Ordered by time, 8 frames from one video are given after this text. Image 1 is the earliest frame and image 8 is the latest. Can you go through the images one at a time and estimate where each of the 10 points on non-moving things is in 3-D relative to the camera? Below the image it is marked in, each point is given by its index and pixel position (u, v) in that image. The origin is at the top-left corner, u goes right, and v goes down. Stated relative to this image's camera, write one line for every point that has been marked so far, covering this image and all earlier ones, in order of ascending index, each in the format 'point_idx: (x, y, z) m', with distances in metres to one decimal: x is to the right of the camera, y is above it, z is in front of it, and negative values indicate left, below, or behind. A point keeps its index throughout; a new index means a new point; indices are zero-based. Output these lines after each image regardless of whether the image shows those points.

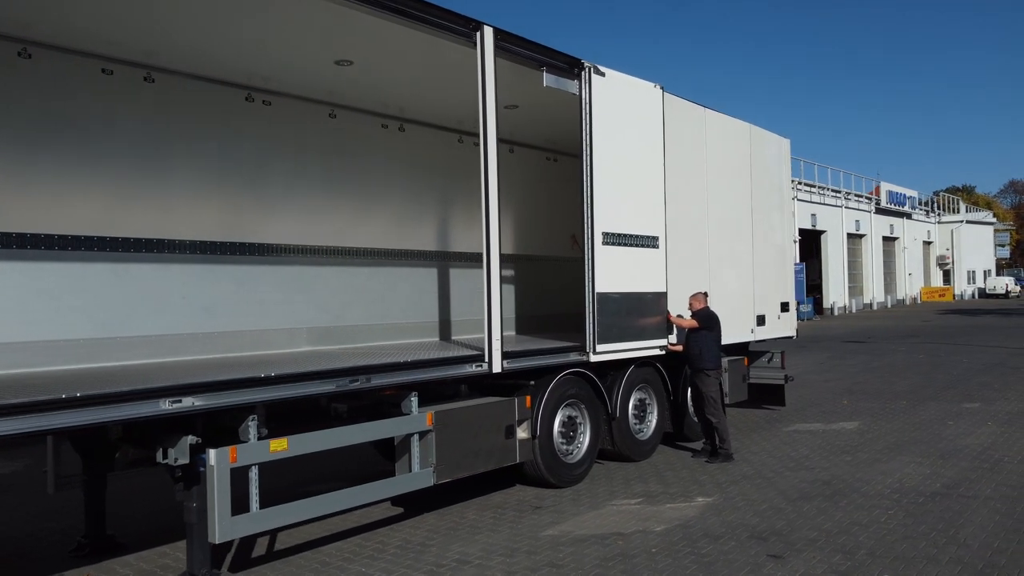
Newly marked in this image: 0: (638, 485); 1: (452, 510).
0: (+1.6, -2.5, +7.0) m
1: (-0.7, -2.6, +6.4) m
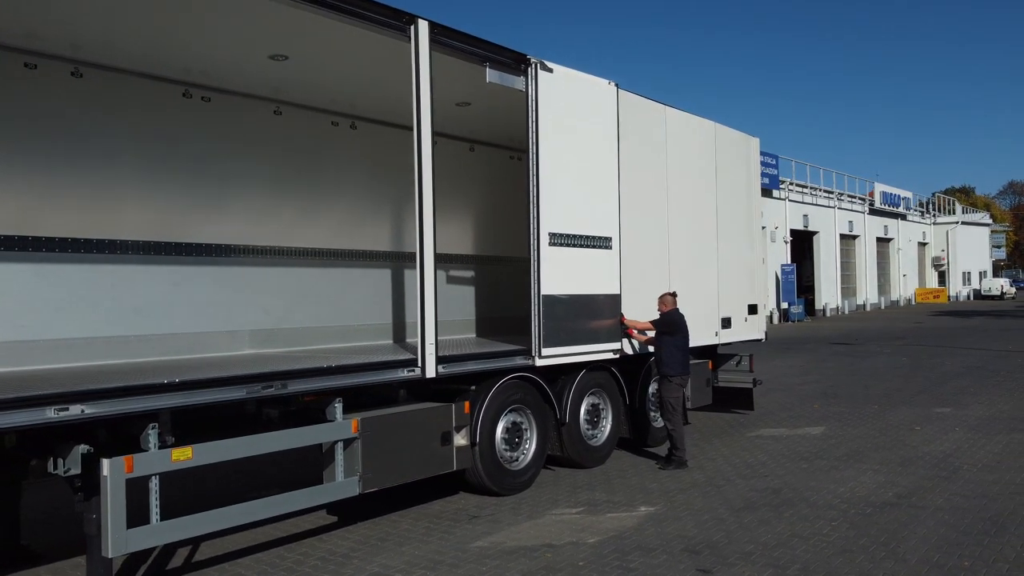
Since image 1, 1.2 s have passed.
0: (+0.9, -2.6, +6.8) m
1: (-1.4, -2.6, +6.2) m
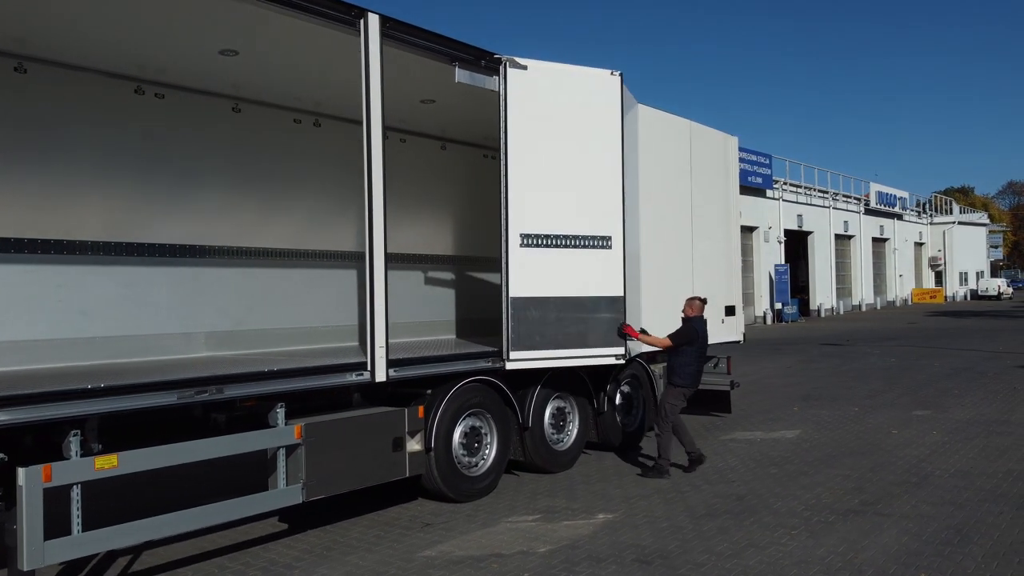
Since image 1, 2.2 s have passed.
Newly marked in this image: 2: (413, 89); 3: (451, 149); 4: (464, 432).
0: (+0.4, -2.6, +6.6) m
1: (-1.9, -2.6, +6.0) m
2: (-1.4, +2.9, +8.0) m
3: (-1.1, +2.5, +9.8) m
4: (-0.6, -1.8, +6.6) m
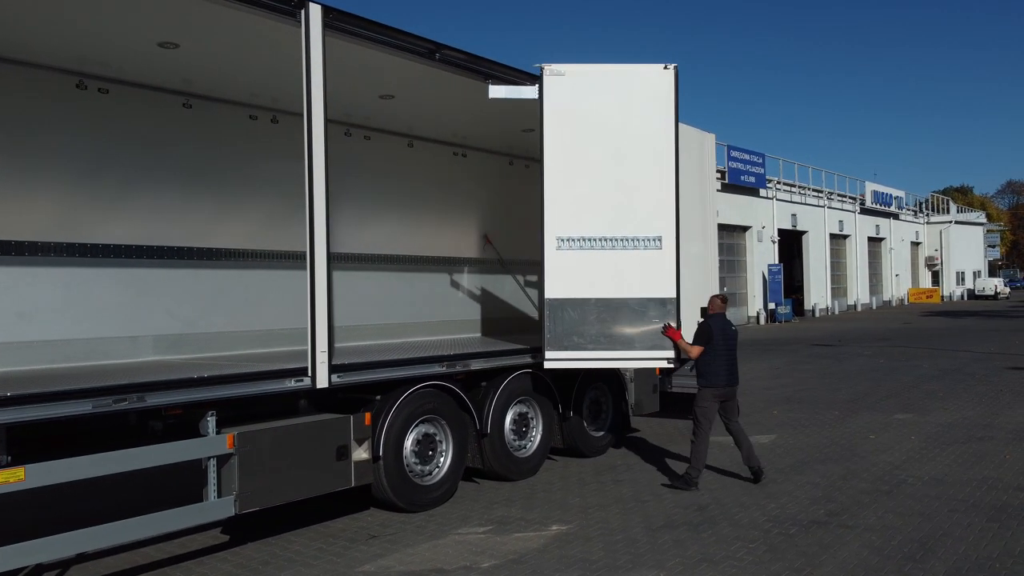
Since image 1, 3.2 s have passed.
0: (-0.2, -2.6, +6.4) m
1: (-2.5, -2.7, +5.8) m
2: (-2.0, +2.9, +7.7) m
3: (-1.6, +2.5, +9.6) m
4: (-1.1, -1.8, +6.4) m
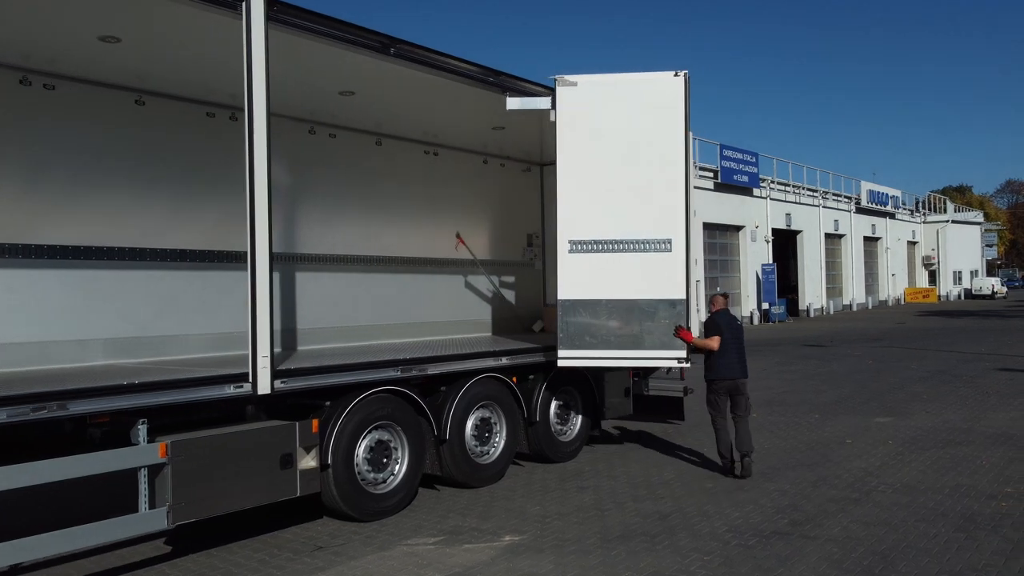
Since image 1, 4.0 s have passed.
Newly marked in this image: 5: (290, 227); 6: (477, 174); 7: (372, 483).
0: (-0.7, -2.6, +6.2) m
1: (-3.0, -2.7, +5.6) m
2: (-2.5, +2.9, +7.5) m
3: (-2.1, +2.5, +9.4) m
4: (-1.6, -1.8, +6.2) m
5: (-3.4, +1.0, +8.4) m
6: (-0.7, +2.2, +10.5) m
7: (-1.6, -2.2, +6.2) m
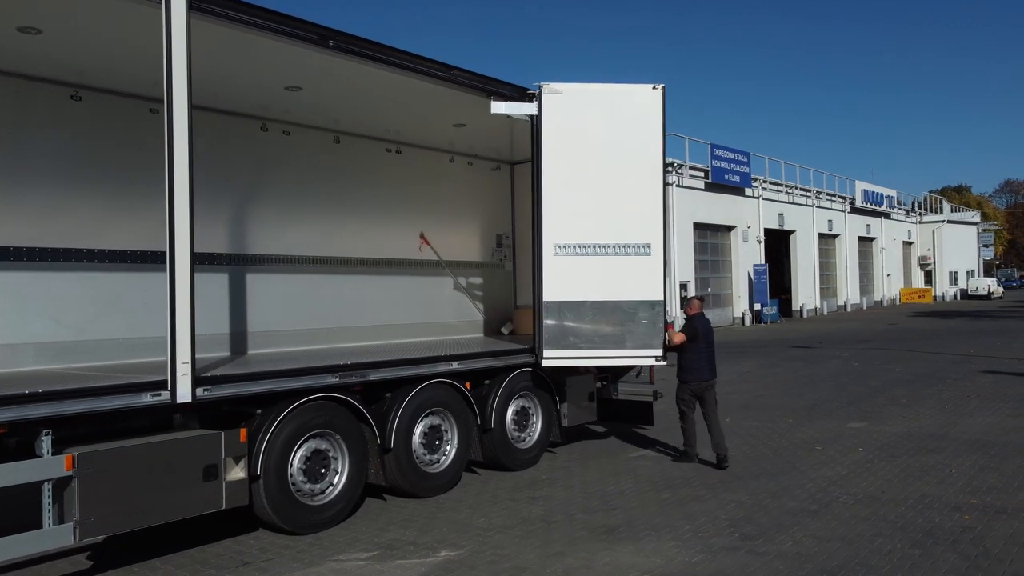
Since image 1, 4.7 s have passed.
0: (-1.3, -2.6, +5.9) m
1: (-3.6, -2.7, +5.3) m
2: (-3.1, +2.9, +7.3) m
3: (-2.8, +2.4, +9.1) m
4: (-2.2, -1.8, +5.9) m
5: (-4.0, +0.9, +8.1) m
6: (-1.3, +2.2, +10.2) m
7: (-2.2, -2.3, +6.0) m
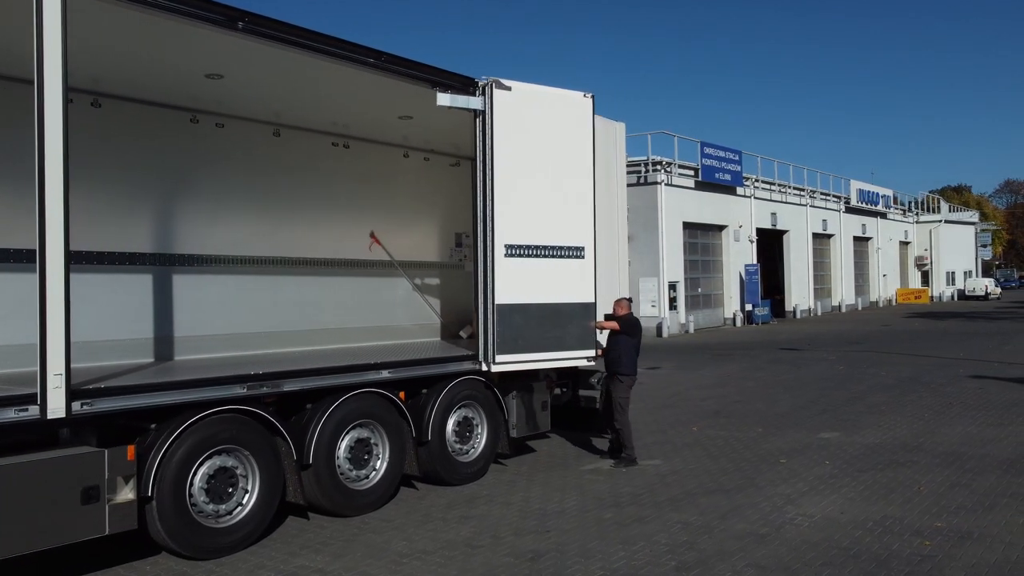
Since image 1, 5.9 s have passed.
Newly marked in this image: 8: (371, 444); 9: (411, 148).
0: (-2.1, -2.7, +5.4) m
1: (-4.4, -2.7, +4.9) m
2: (-3.9, +2.8, +6.8) m
3: (-3.6, +2.4, +8.6) m
4: (-3.0, -1.9, +5.4) m
5: (-4.8, +0.9, +7.6) m
6: (-2.1, +2.1, +9.8) m
7: (-3.0, -2.3, +5.5) m
8: (-1.7, -1.9, +6.5) m
9: (-1.8, +2.5, +9.9) m
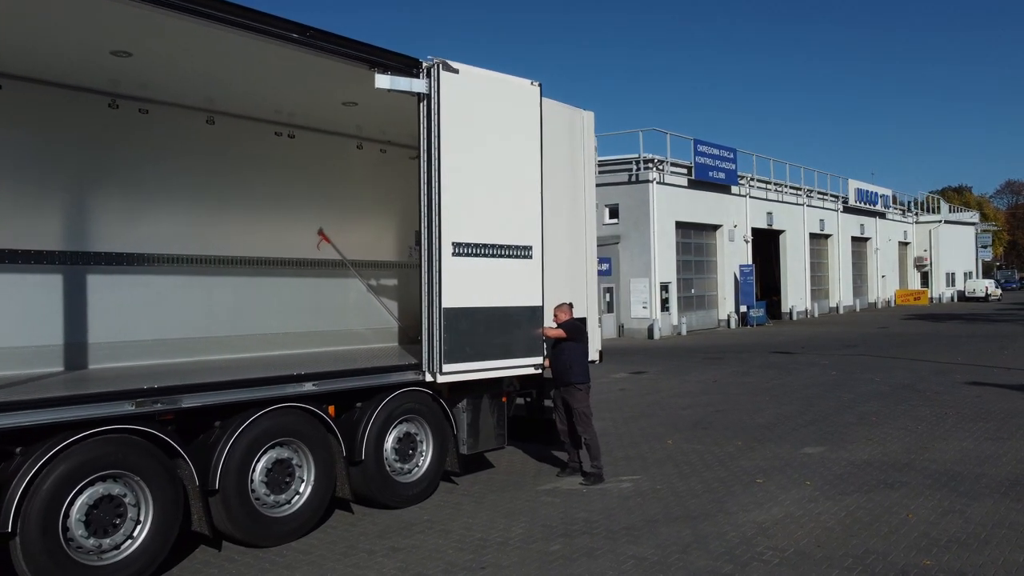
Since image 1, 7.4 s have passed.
0: (-2.7, -2.7, +4.8) m
1: (-5.1, -2.8, +4.2) m
2: (-4.5, +2.8, +6.1) m
3: (-4.2, +2.4, +7.9) m
4: (-3.7, -1.9, +4.7) m
5: (-5.5, +0.9, +6.9) m
6: (-2.7, +2.1, +9.1) m
7: (-3.7, -2.3, +4.8) m
8: (-2.3, -1.9, +5.9) m
9: (-2.5, +2.5, +9.2) m
